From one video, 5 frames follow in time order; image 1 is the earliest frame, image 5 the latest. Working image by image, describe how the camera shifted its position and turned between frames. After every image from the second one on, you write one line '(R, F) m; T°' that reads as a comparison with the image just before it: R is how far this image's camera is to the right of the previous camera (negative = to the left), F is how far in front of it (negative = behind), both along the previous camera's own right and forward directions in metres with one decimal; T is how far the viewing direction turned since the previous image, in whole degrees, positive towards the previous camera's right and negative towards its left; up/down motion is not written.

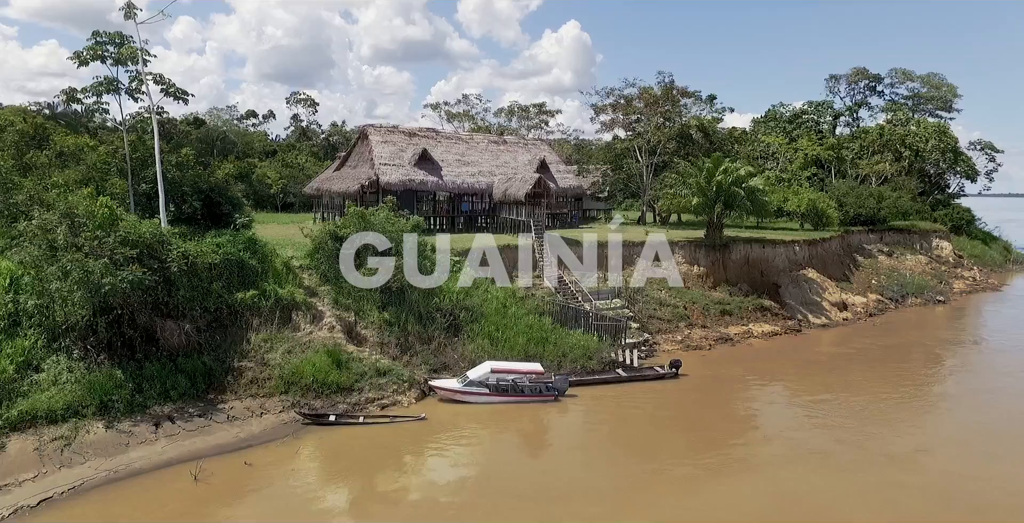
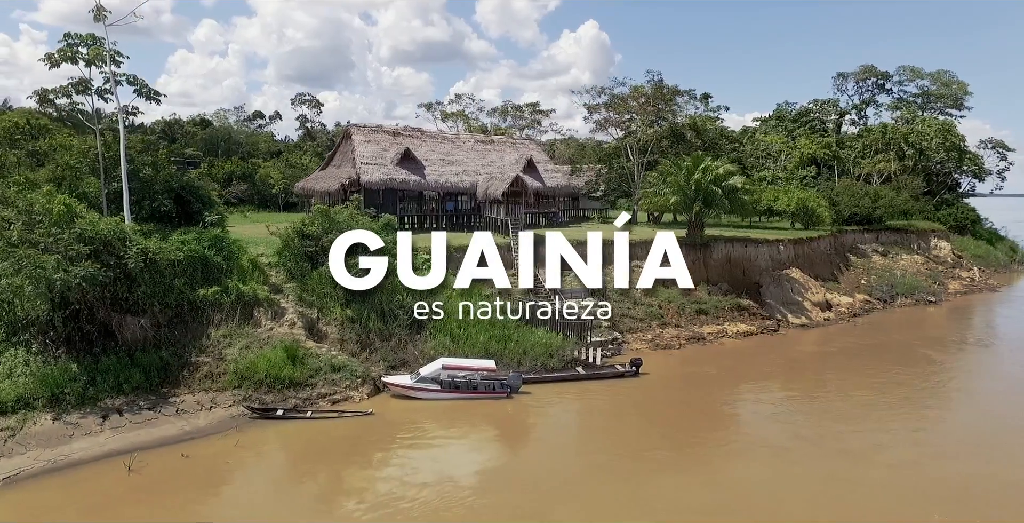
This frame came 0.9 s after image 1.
(+1.6, 0.0) m; -2°
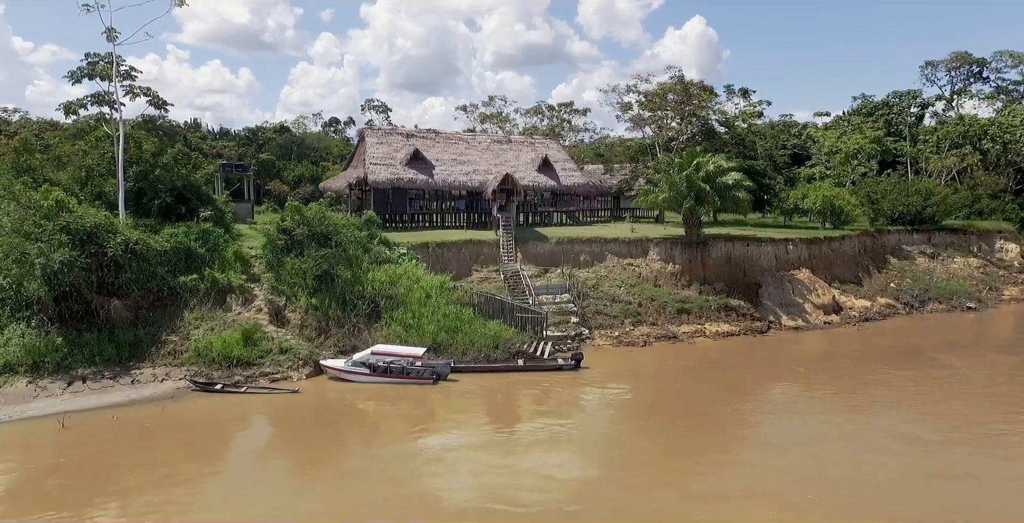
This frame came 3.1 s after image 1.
(+4.2, -0.2) m; -9°
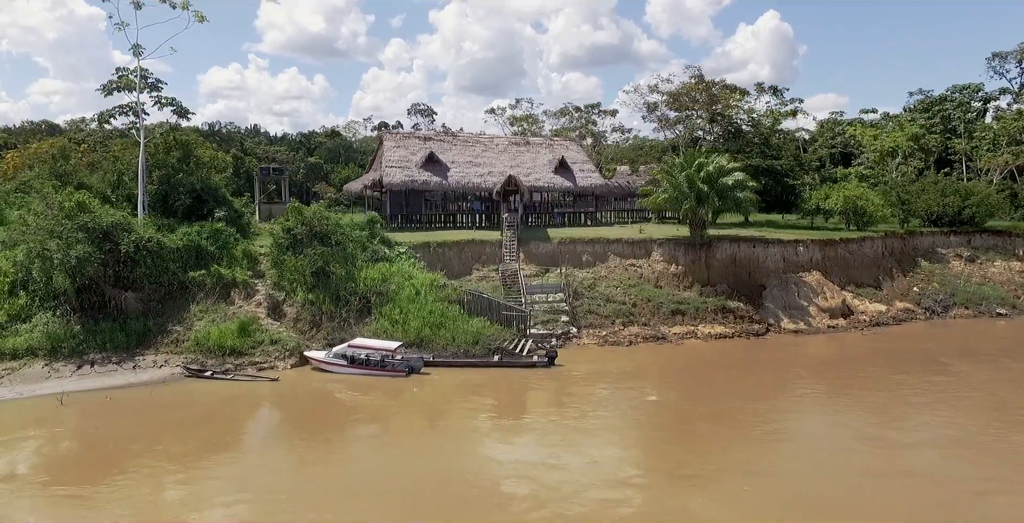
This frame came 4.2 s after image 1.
(+2.4, -0.4) m; -6°
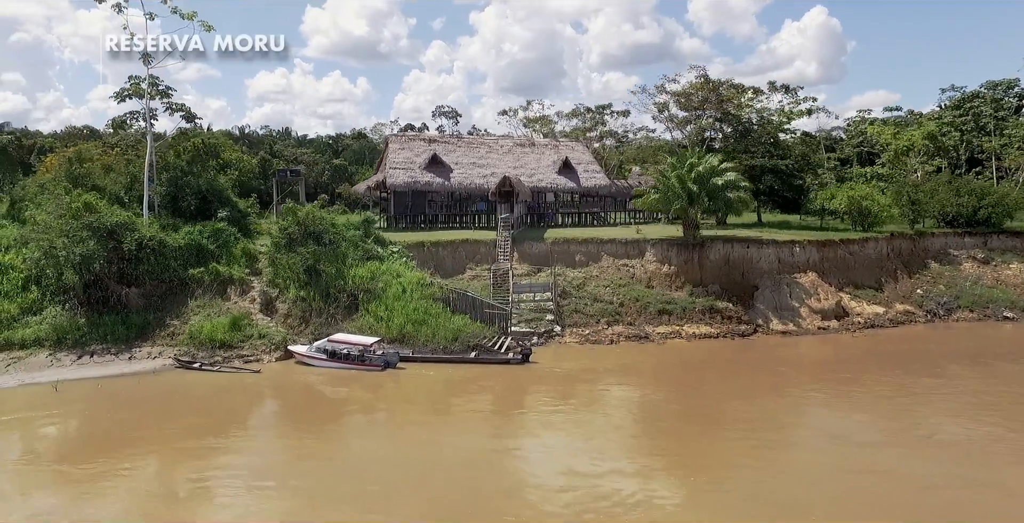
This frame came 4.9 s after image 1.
(+1.8, -0.4) m; -3°
